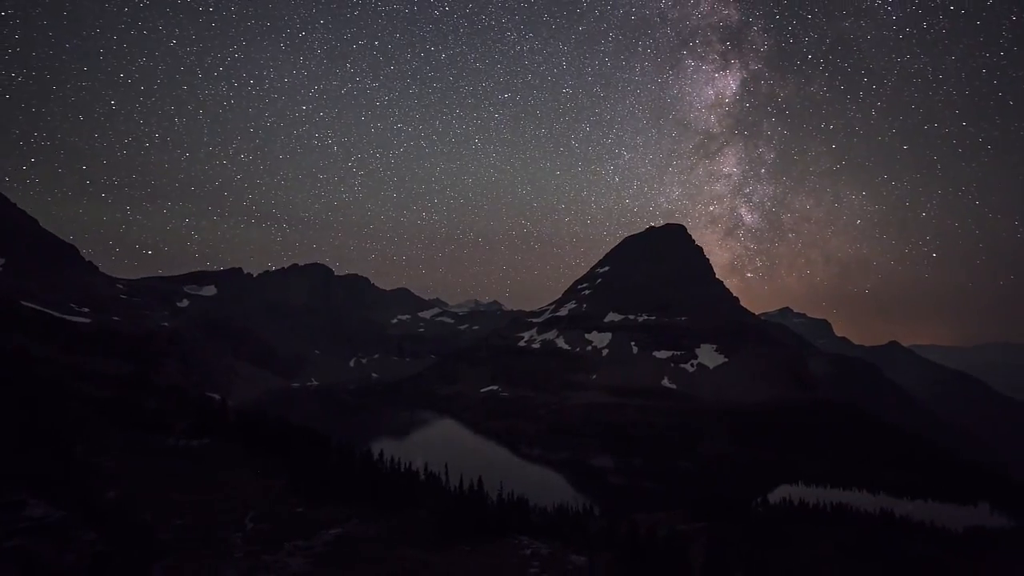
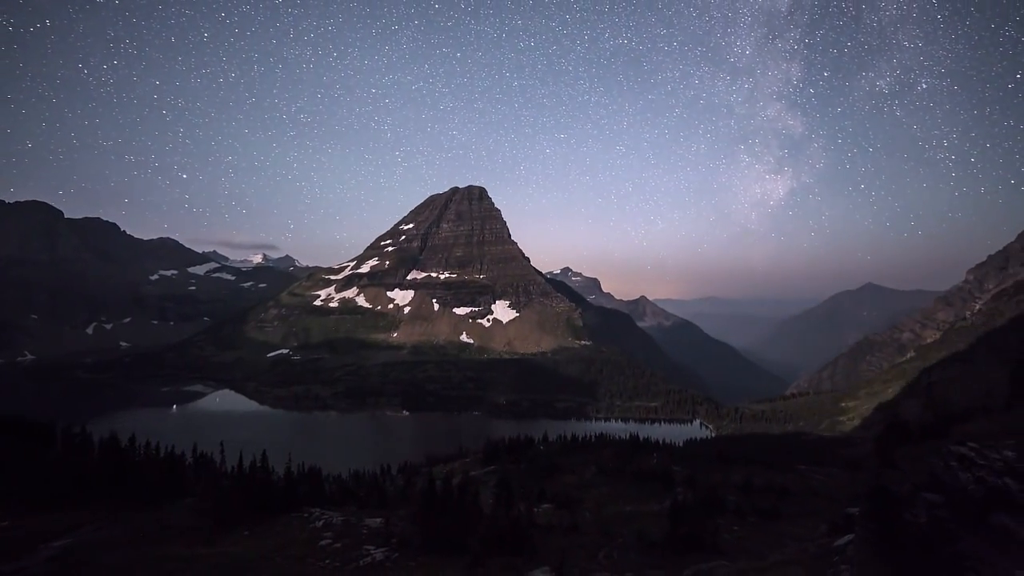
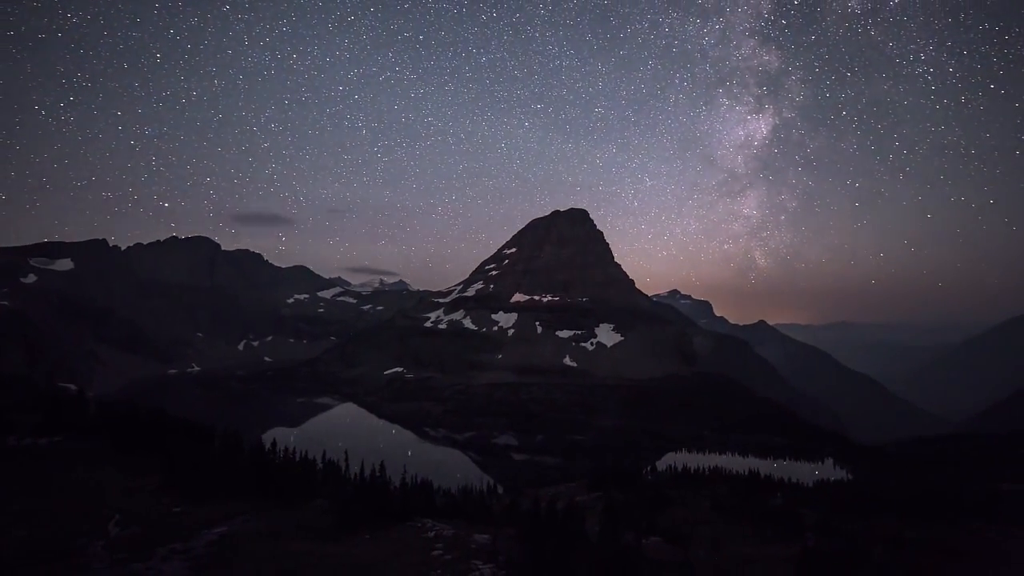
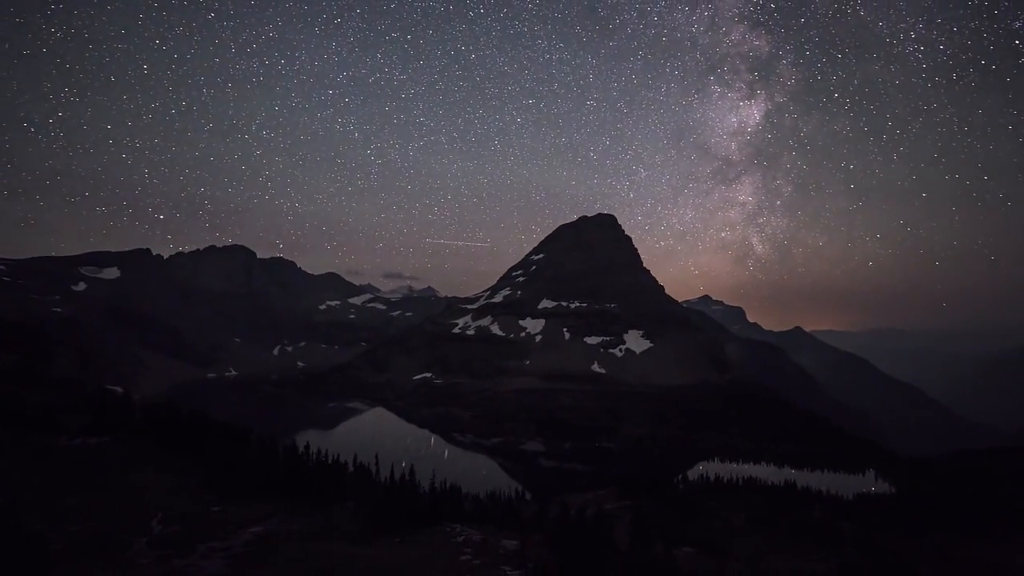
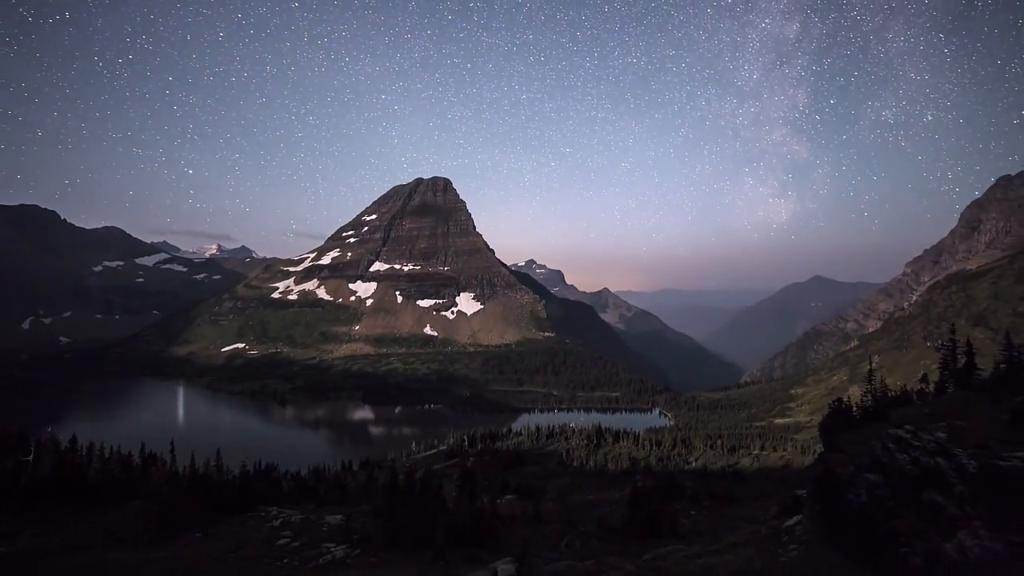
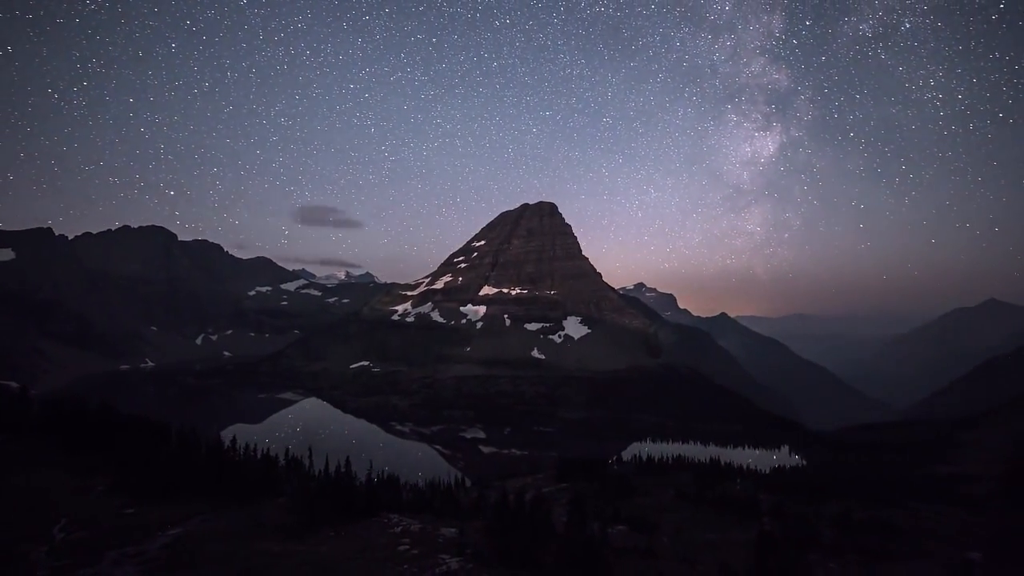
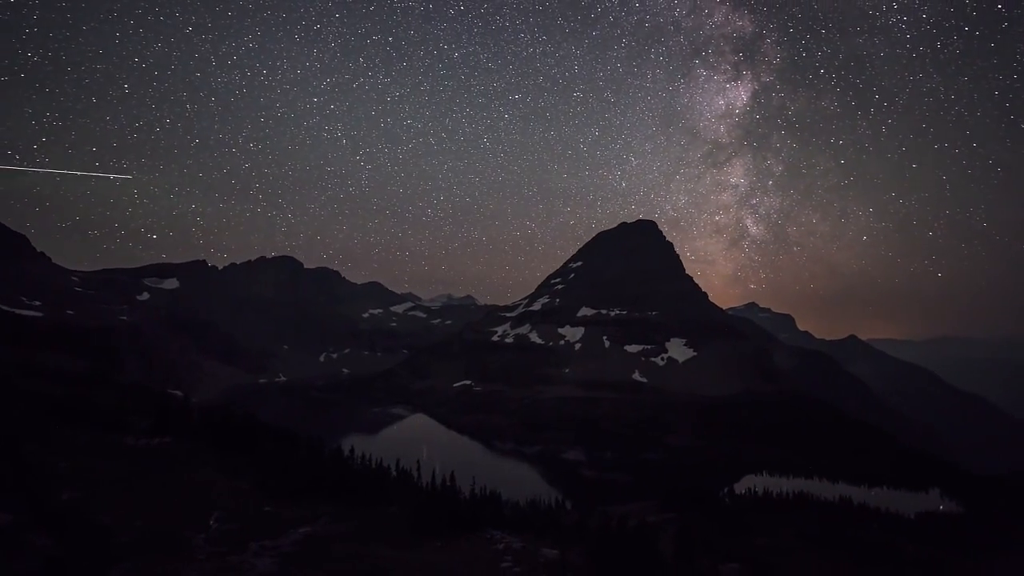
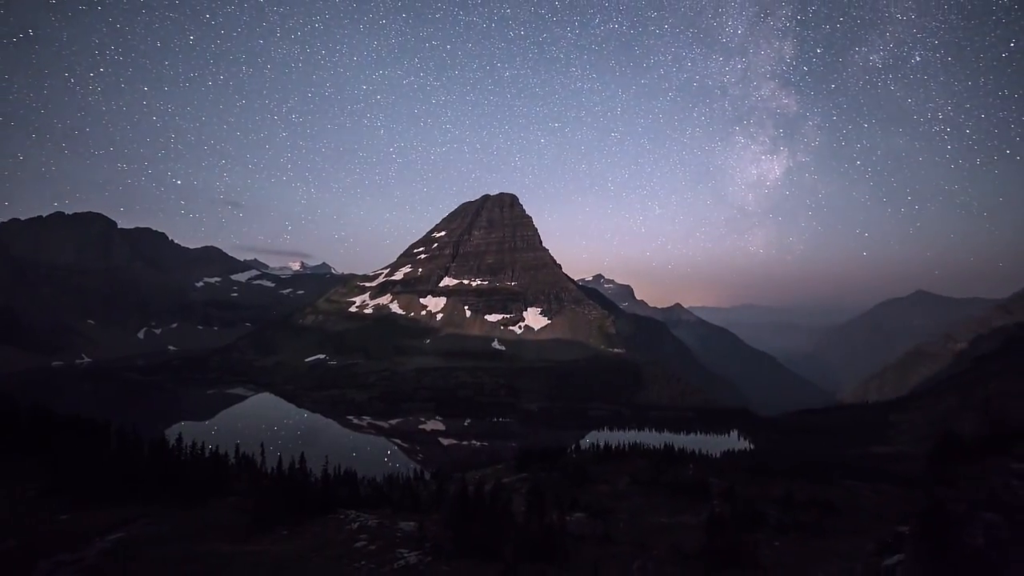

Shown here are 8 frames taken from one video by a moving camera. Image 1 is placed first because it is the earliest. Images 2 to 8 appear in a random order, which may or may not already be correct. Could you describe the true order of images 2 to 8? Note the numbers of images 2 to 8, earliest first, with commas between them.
7, 4, 3, 6, 8, 2, 5
